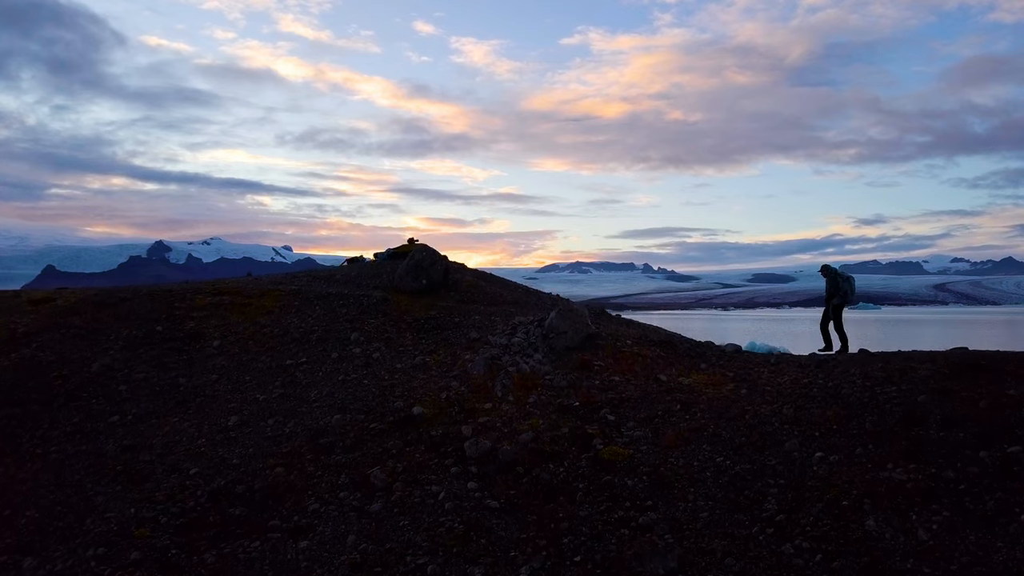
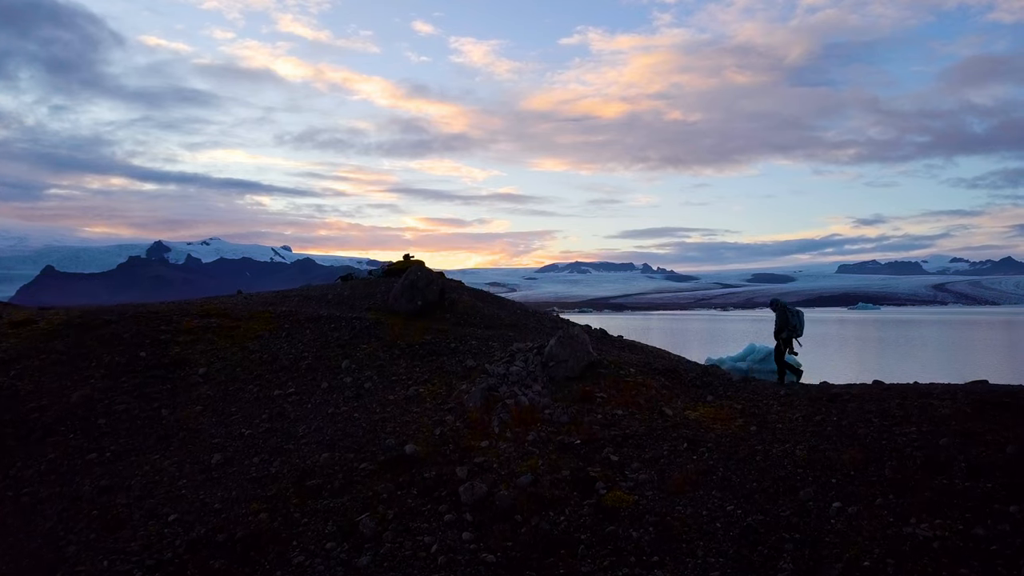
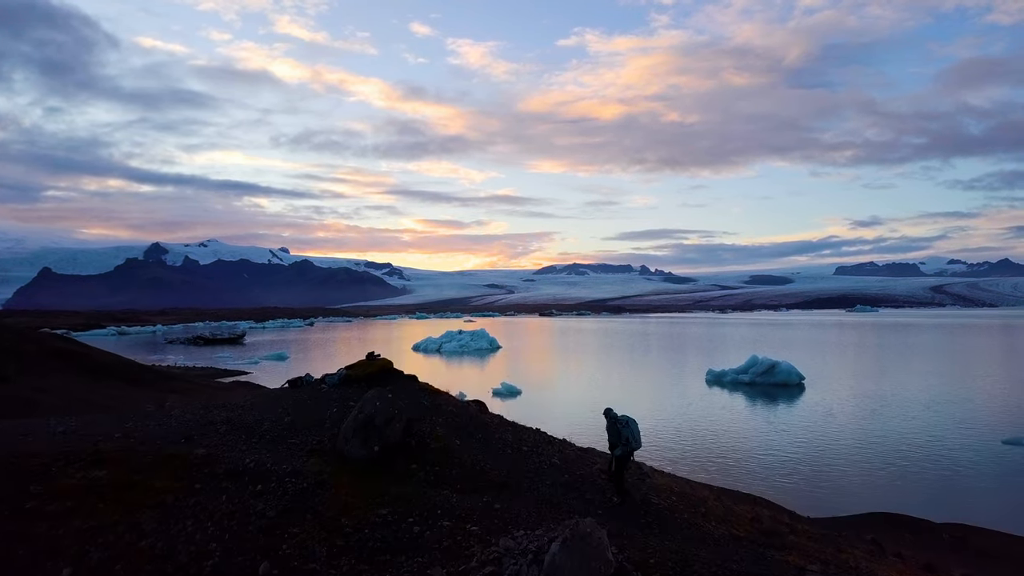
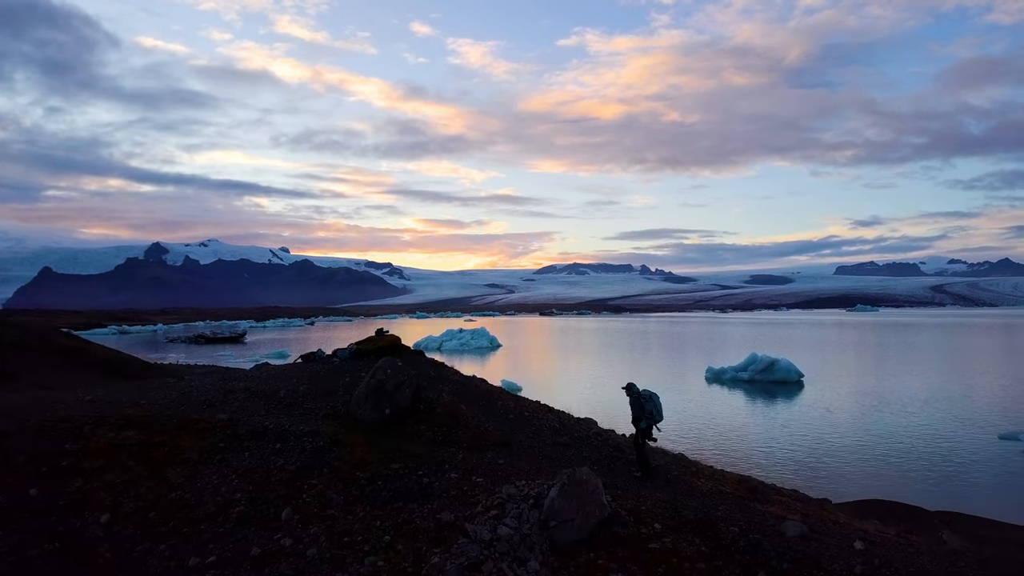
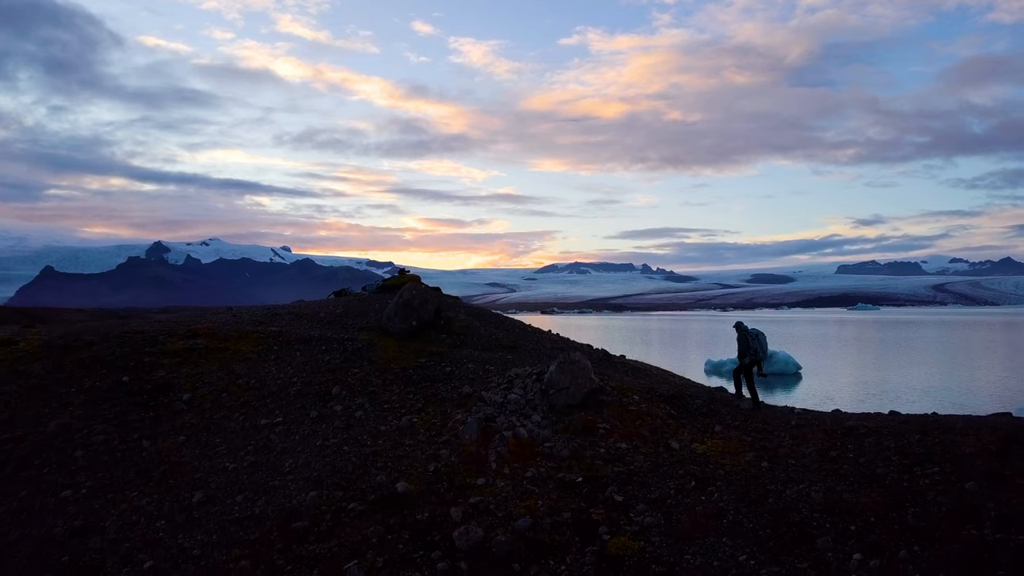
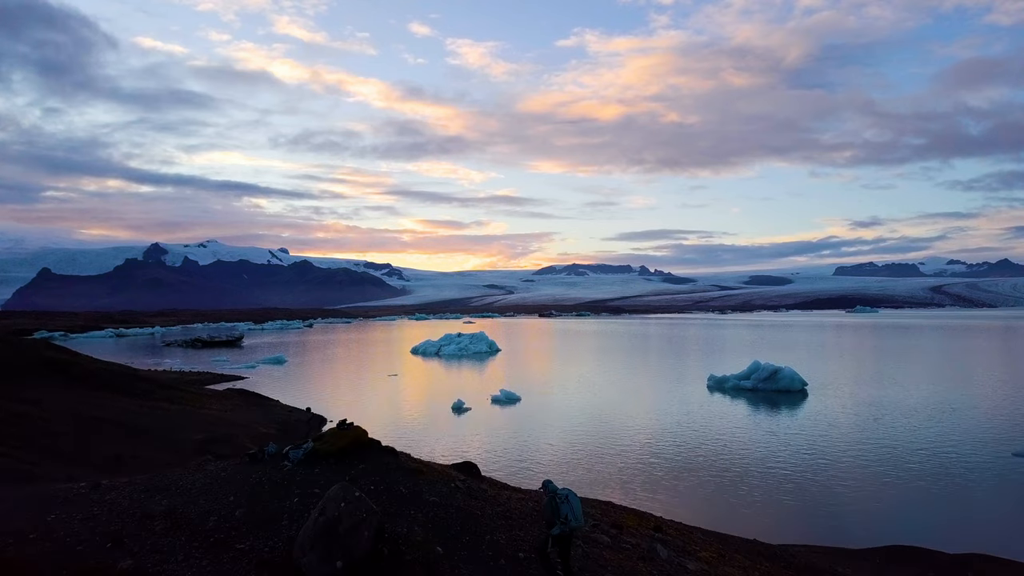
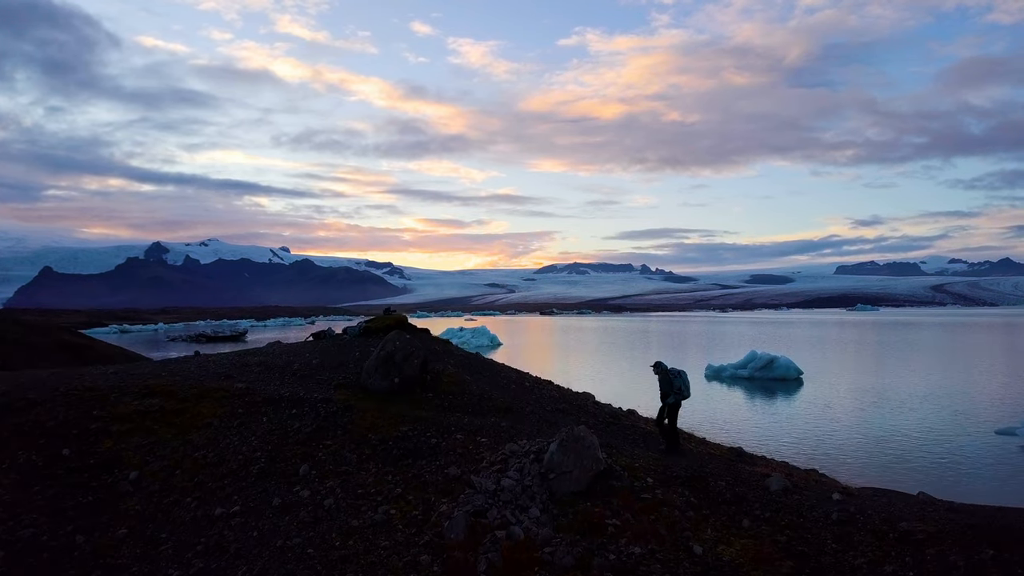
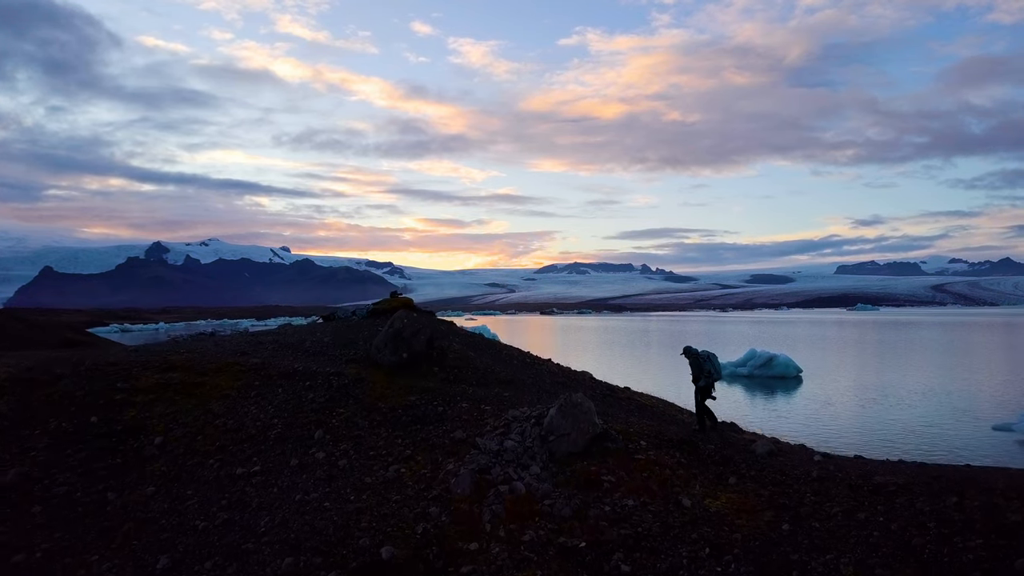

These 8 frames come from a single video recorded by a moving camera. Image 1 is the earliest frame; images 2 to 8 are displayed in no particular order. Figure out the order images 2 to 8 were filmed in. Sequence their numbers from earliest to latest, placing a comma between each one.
2, 5, 8, 7, 4, 3, 6
